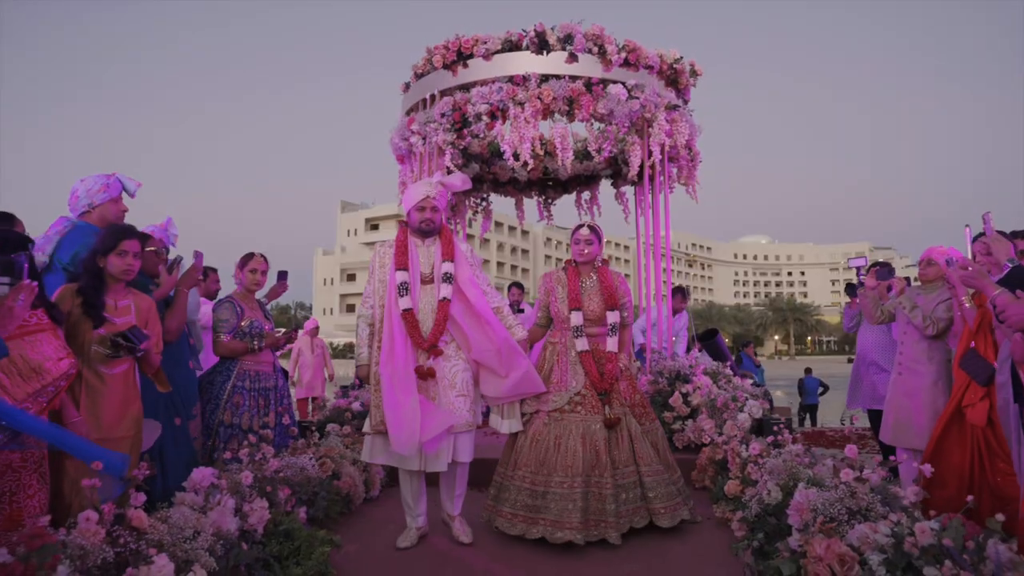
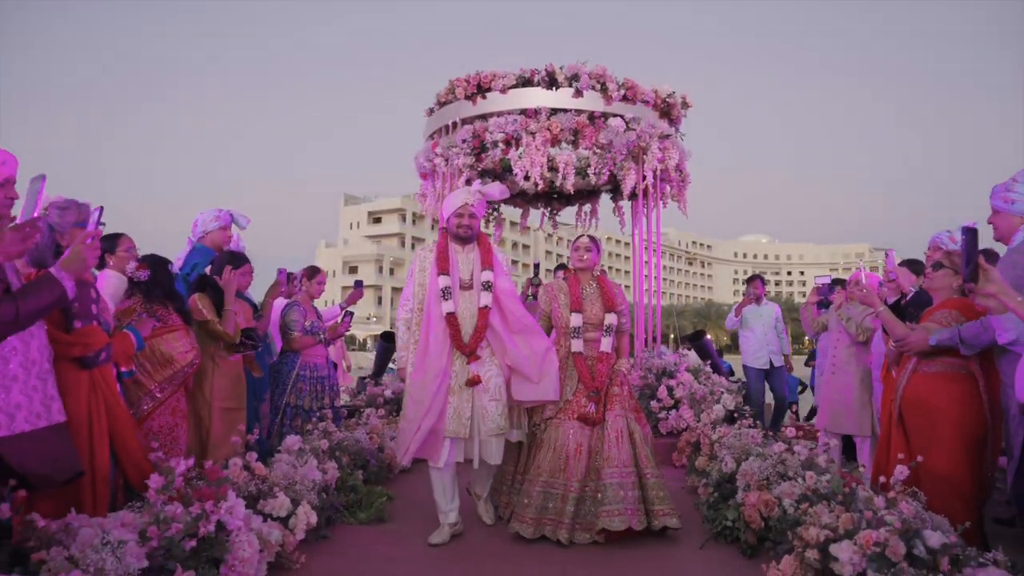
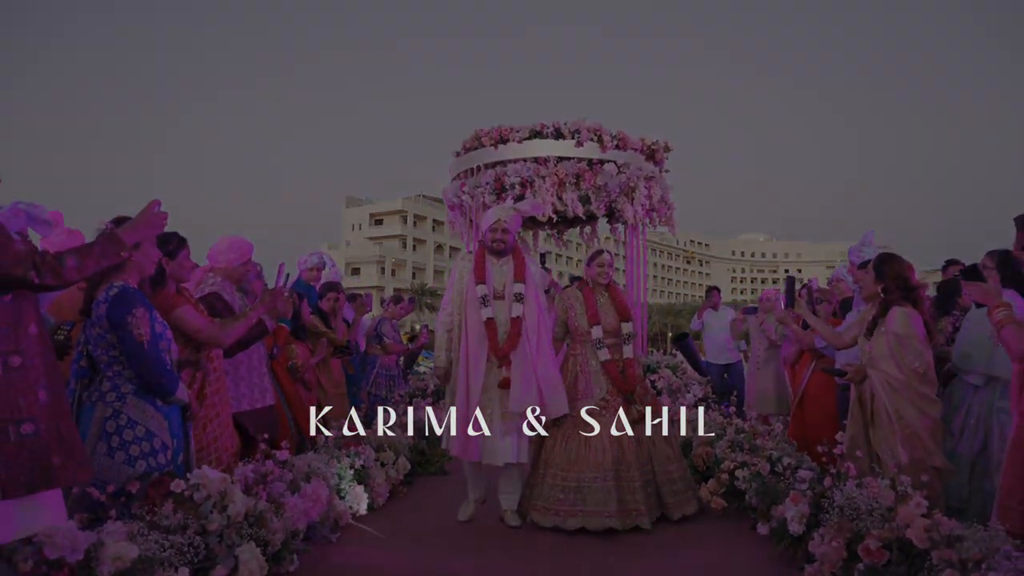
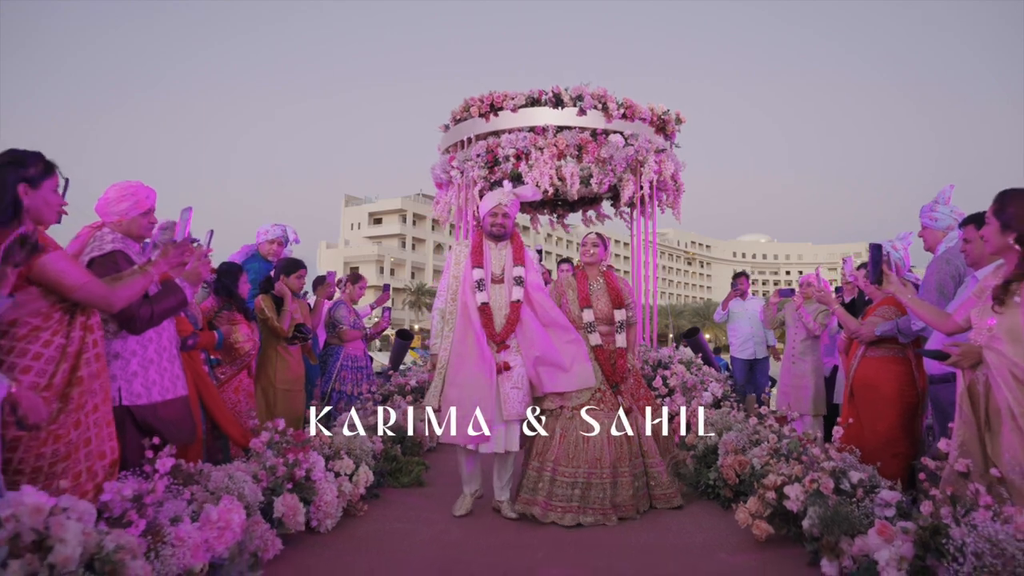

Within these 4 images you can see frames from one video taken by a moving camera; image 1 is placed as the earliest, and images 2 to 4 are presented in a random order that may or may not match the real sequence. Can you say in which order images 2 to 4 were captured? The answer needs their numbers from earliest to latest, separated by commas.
2, 4, 3
